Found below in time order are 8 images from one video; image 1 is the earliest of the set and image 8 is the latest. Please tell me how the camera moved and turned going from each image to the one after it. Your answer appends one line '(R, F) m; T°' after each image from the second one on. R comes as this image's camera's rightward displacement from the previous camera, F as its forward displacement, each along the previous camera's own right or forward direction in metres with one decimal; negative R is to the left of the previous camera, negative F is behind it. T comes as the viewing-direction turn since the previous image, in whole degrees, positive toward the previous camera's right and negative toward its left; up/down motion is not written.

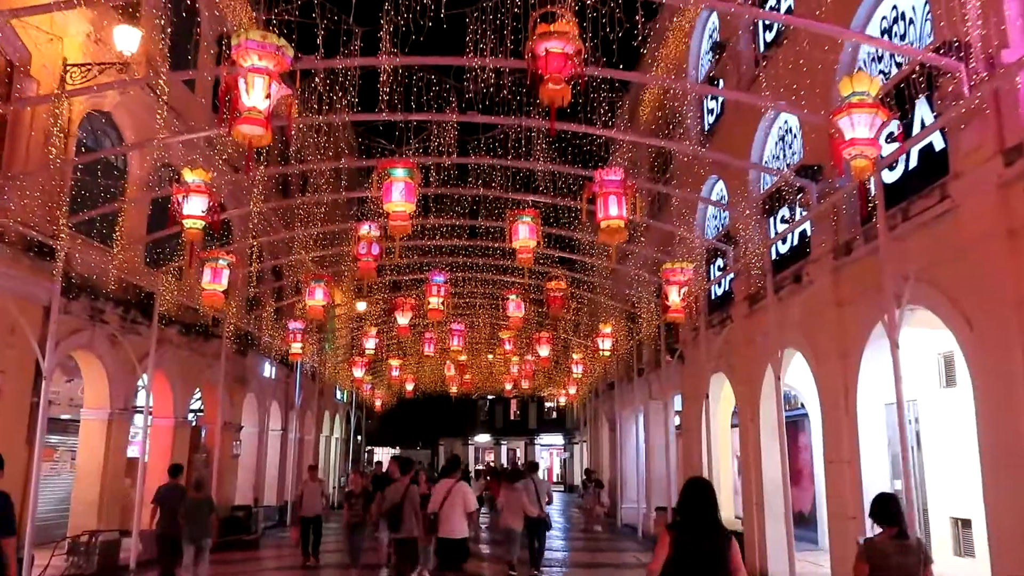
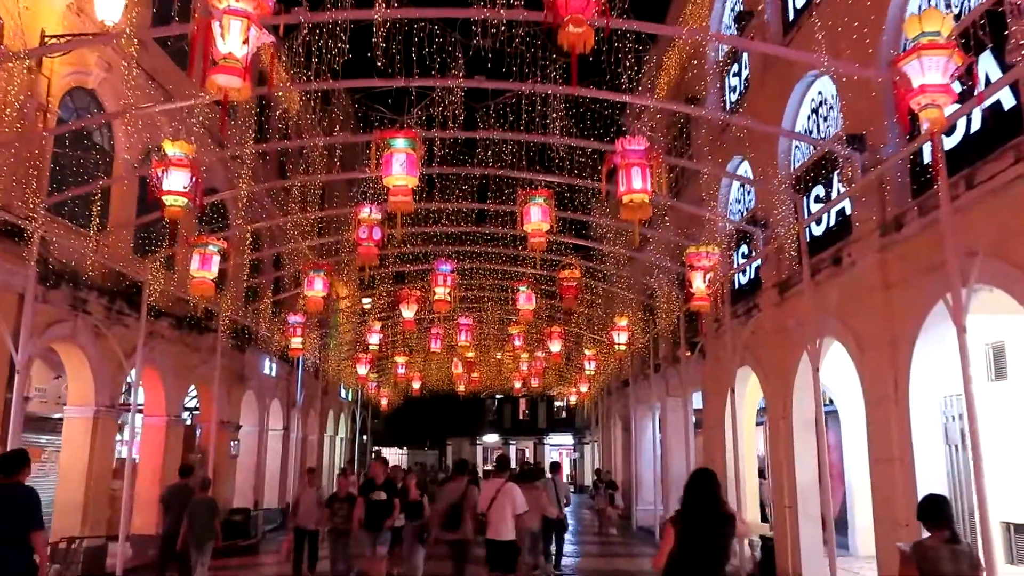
(-0.1, +0.9) m; -1°
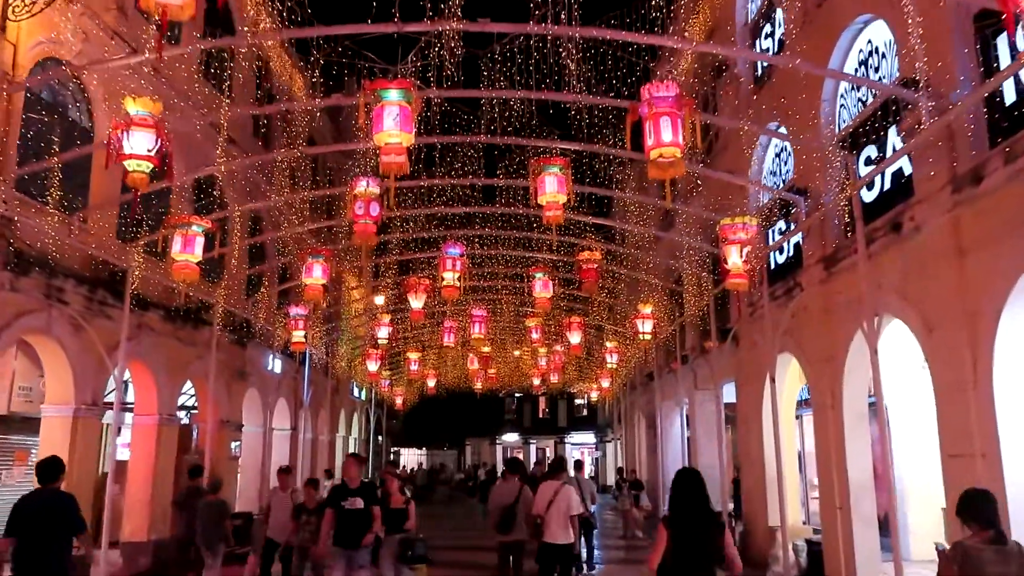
(+0.1, +1.2) m; -1°
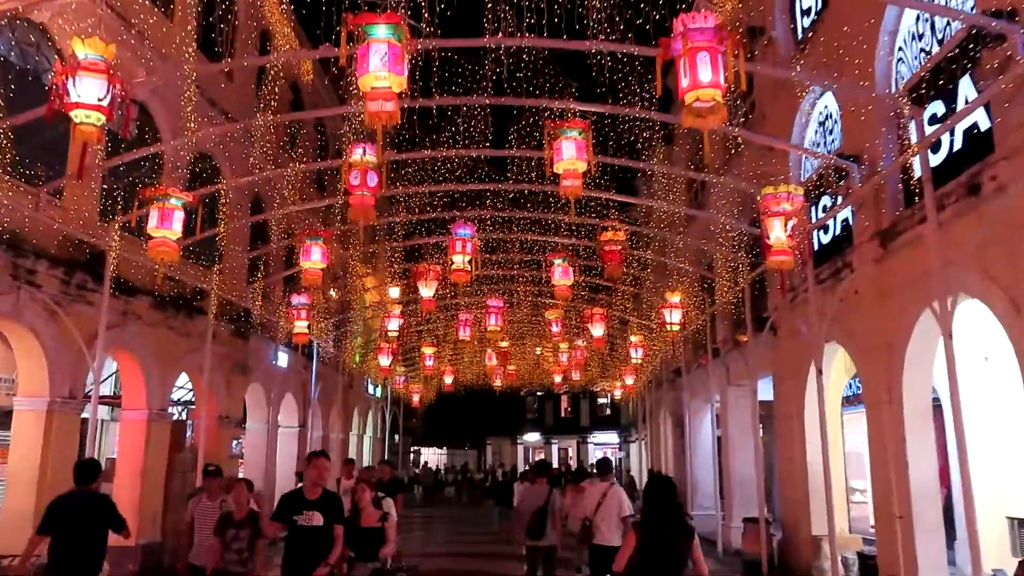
(+0.1, +1.2) m; -2°
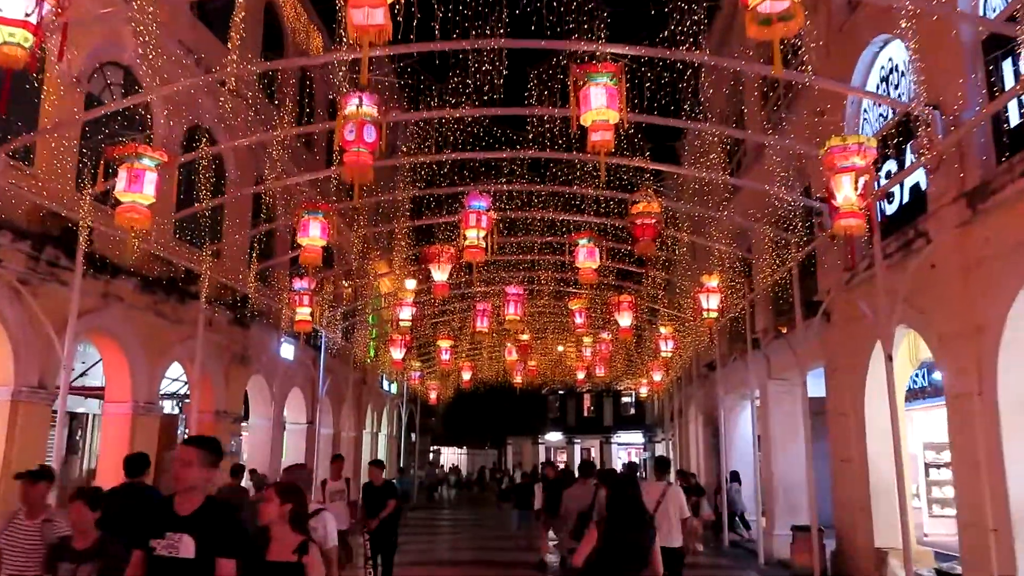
(0.0, +1.3) m; -2°
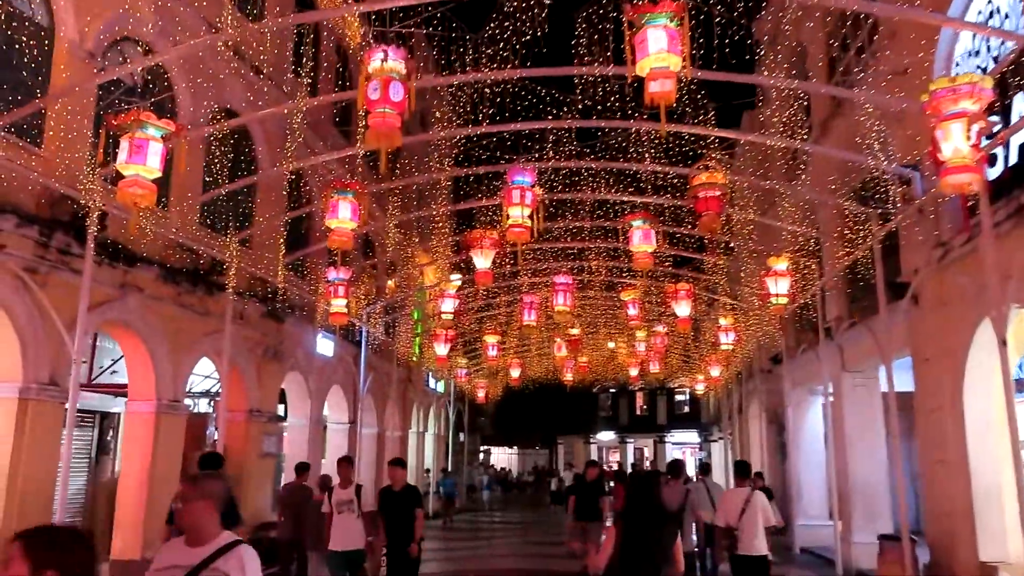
(0.0, +1.0) m; -4°
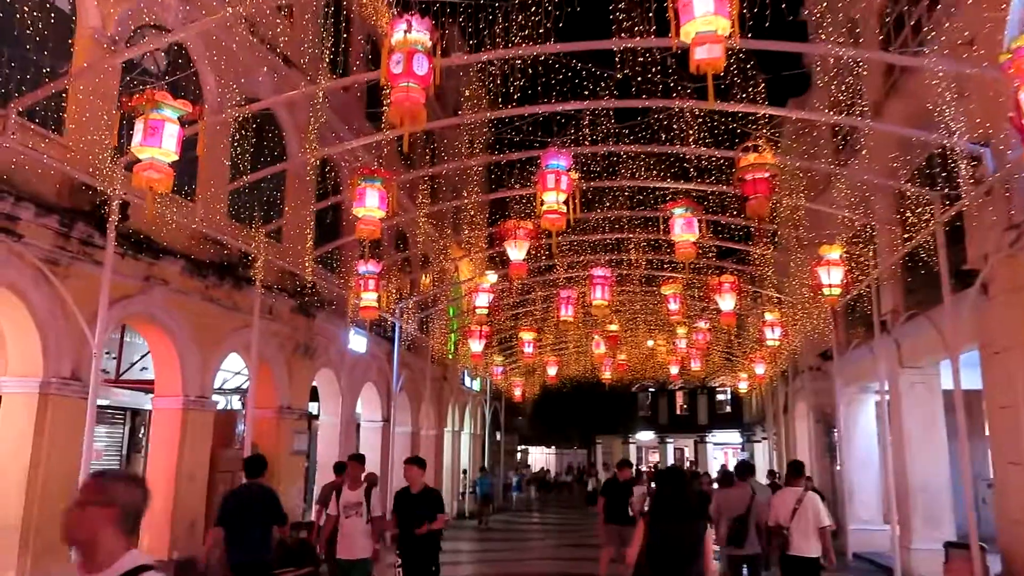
(0.0, +0.5) m; -3°
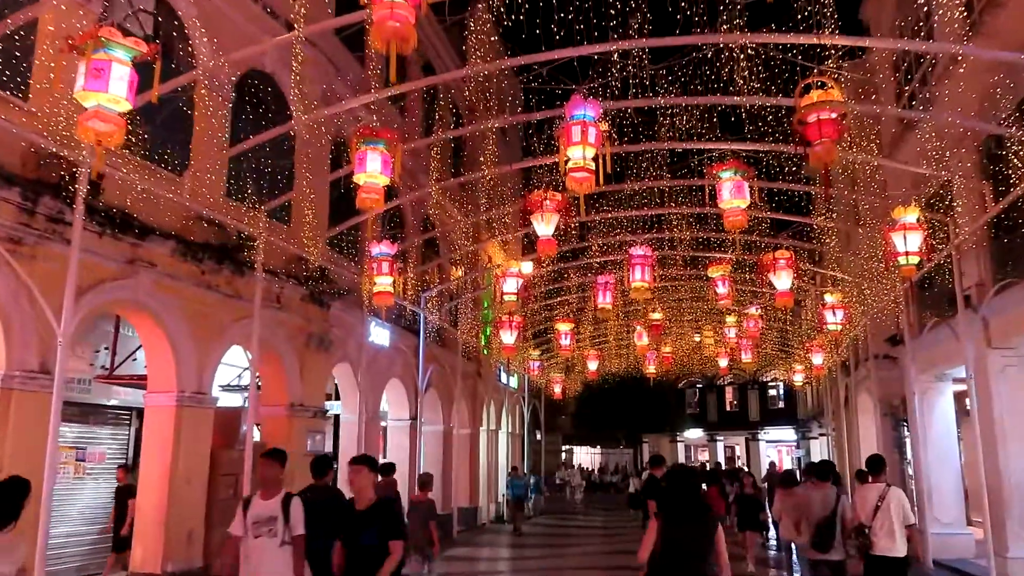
(+0.2, +1.3) m; -3°
